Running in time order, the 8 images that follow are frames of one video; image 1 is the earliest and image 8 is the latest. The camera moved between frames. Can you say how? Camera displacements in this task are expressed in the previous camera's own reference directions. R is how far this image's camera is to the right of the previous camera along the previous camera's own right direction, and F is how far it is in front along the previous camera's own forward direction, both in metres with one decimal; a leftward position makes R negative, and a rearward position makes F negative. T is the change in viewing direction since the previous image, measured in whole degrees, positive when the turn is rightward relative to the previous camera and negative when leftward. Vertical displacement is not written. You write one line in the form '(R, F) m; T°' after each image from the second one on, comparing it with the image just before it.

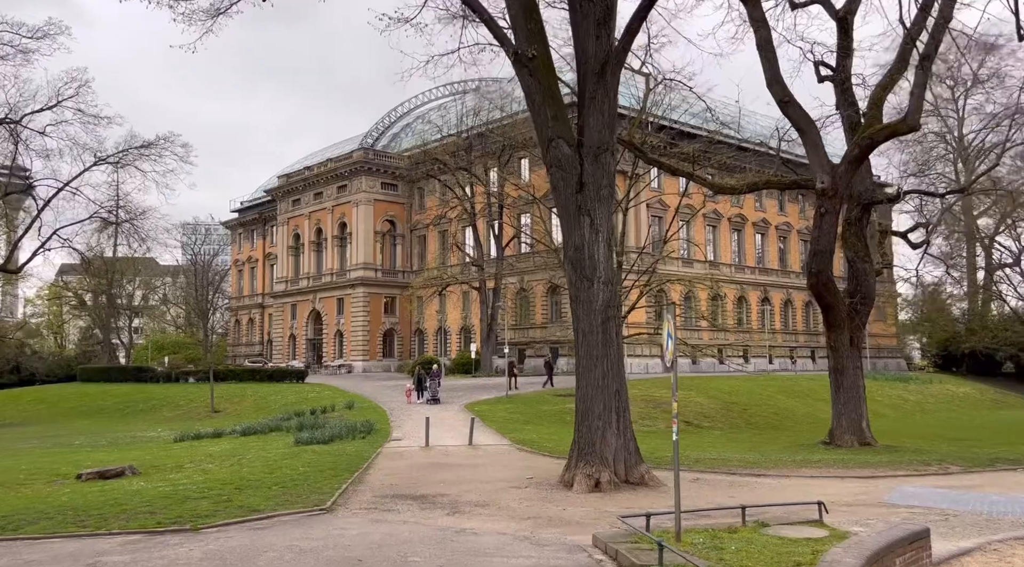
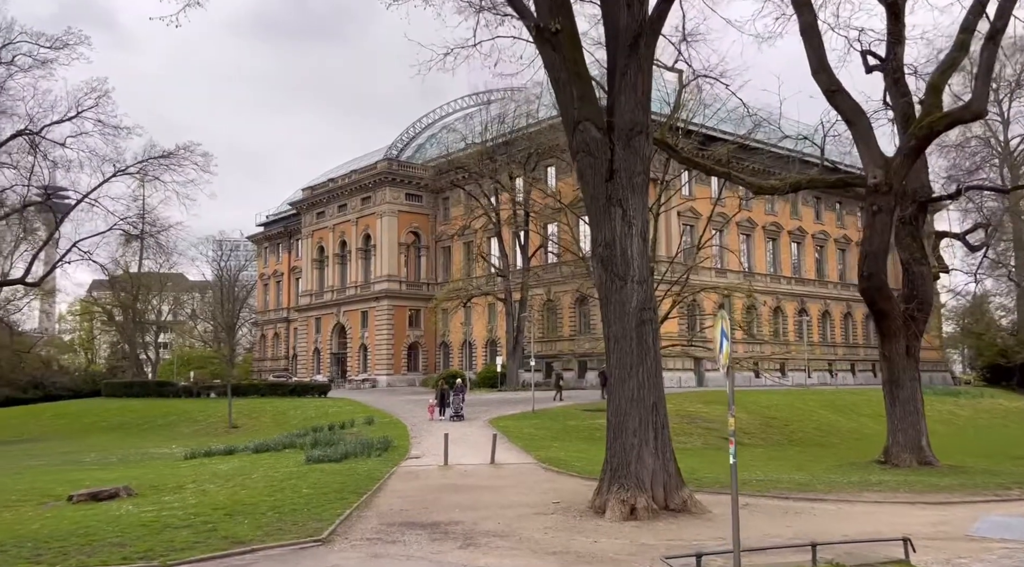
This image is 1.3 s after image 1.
(+0.1, +1.4) m; -2°
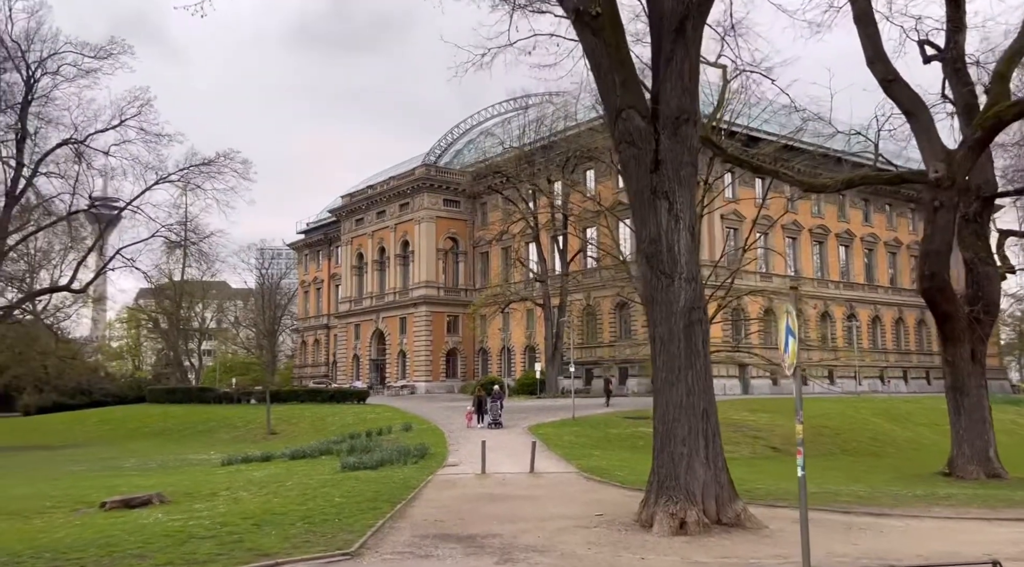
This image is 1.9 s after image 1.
(0.0, +0.6) m; -3°
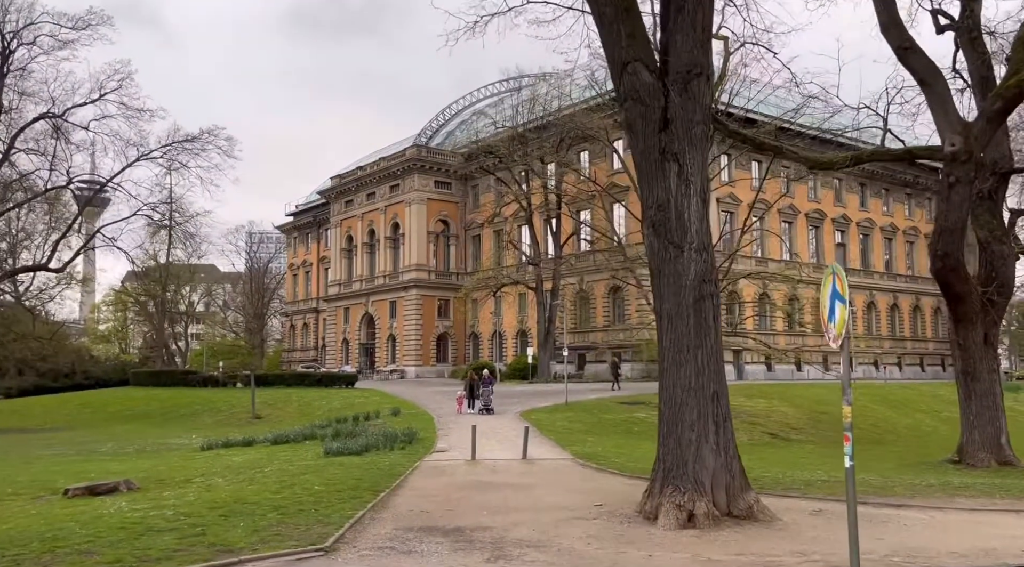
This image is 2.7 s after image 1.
(0.0, +0.9) m; +1°
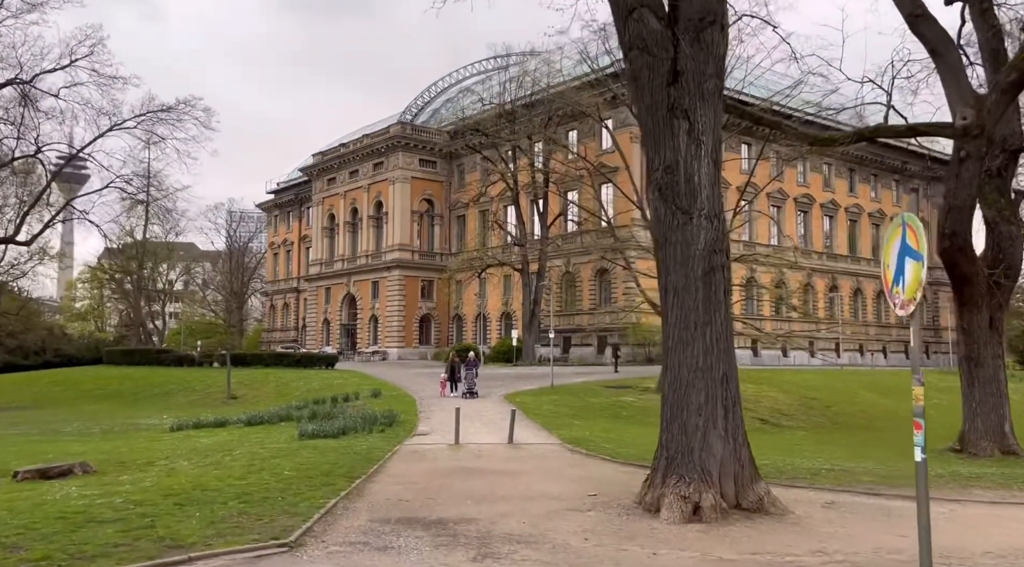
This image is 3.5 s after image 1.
(-0.1, +0.9) m; +1°
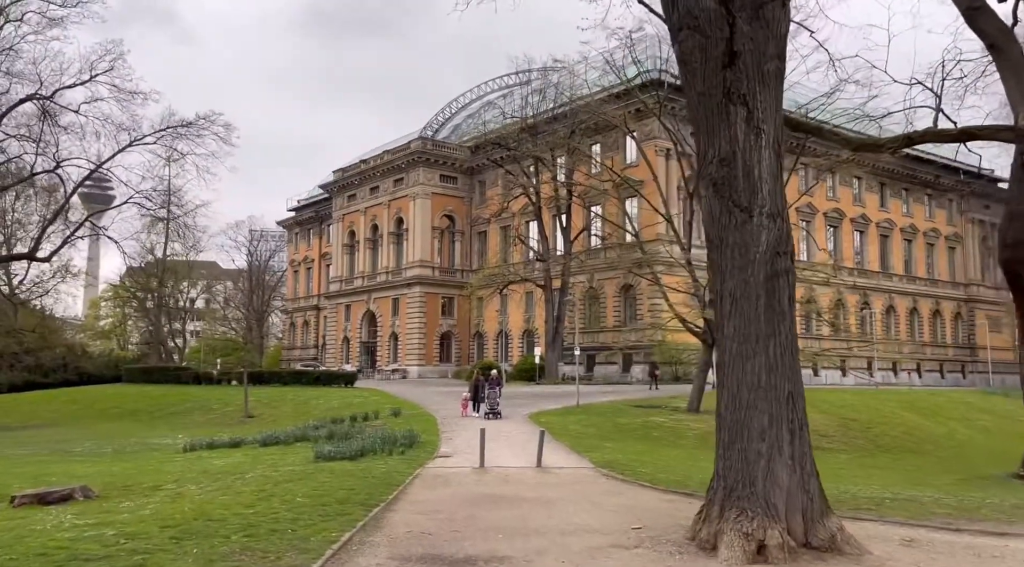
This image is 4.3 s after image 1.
(-0.2, +0.9) m; -1°
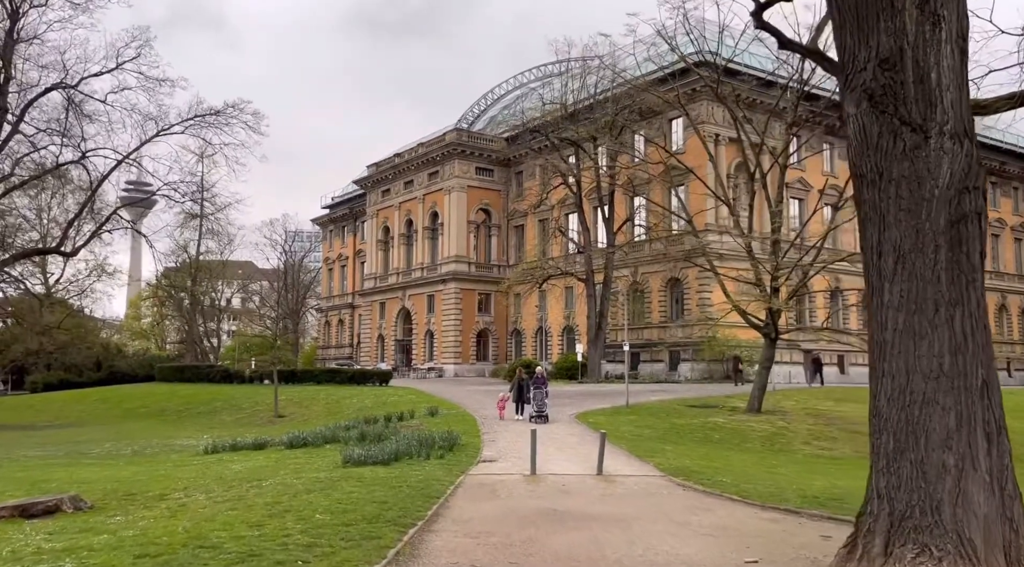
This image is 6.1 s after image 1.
(-0.3, +2.0) m; -2°
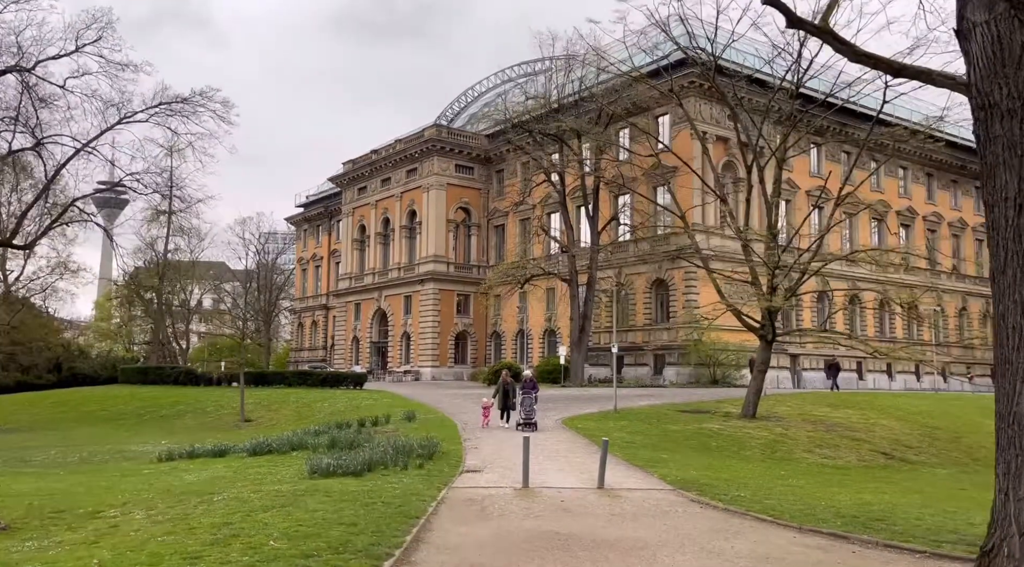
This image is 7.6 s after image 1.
(-0.2, +1.6) m; +2°
